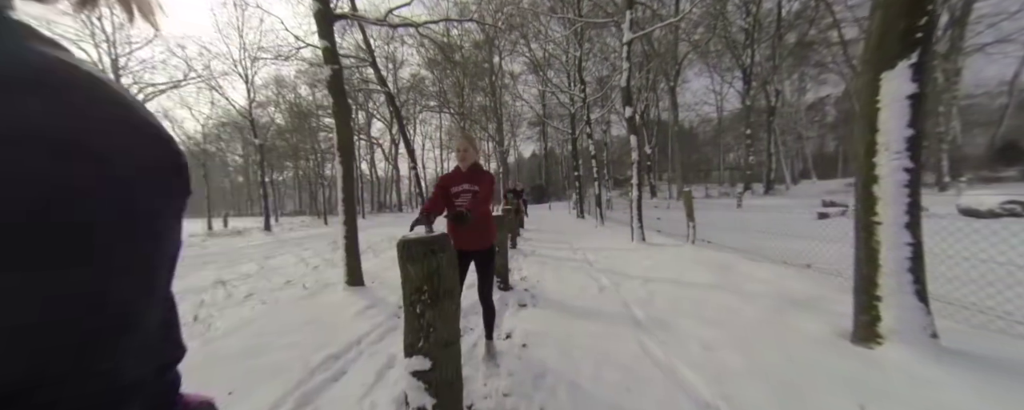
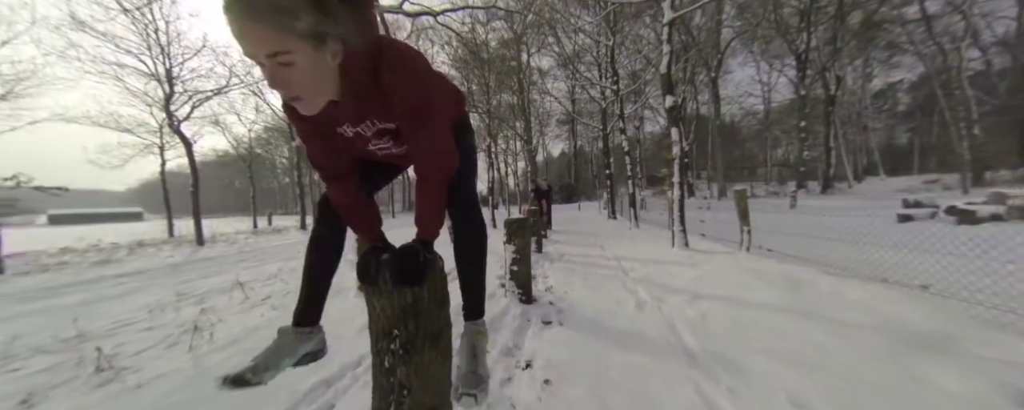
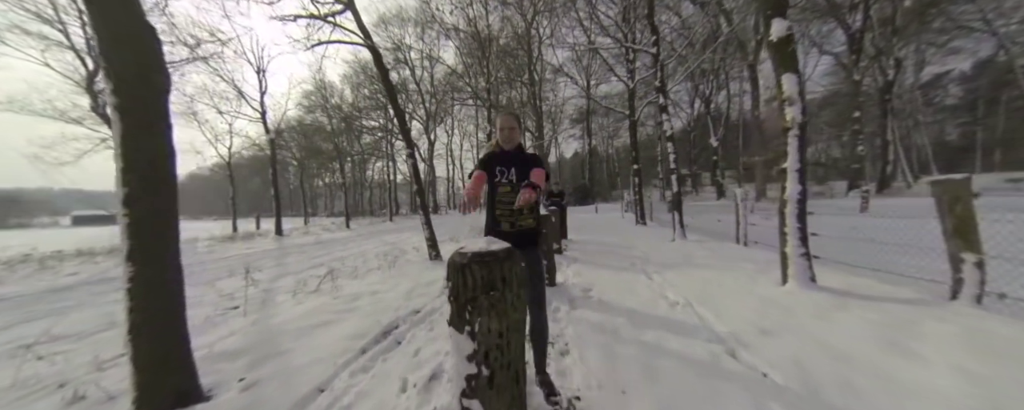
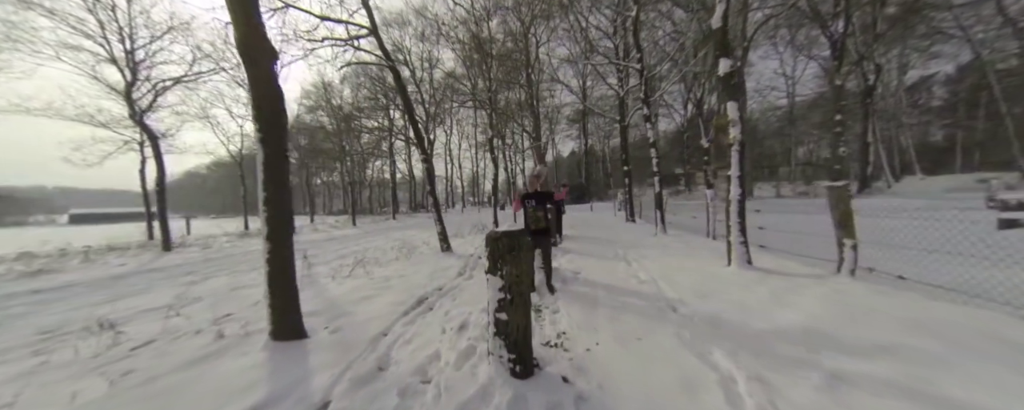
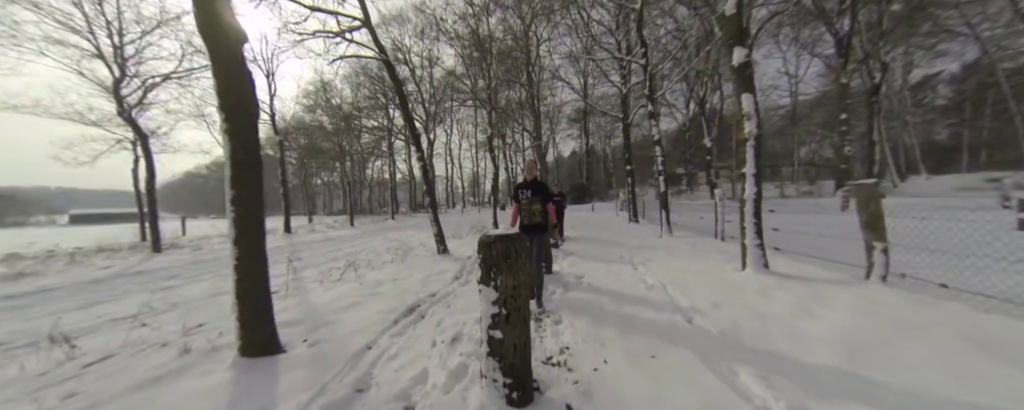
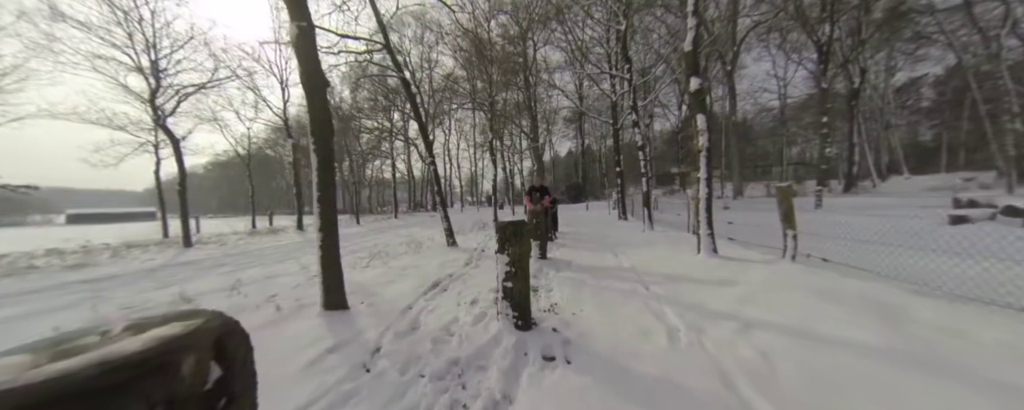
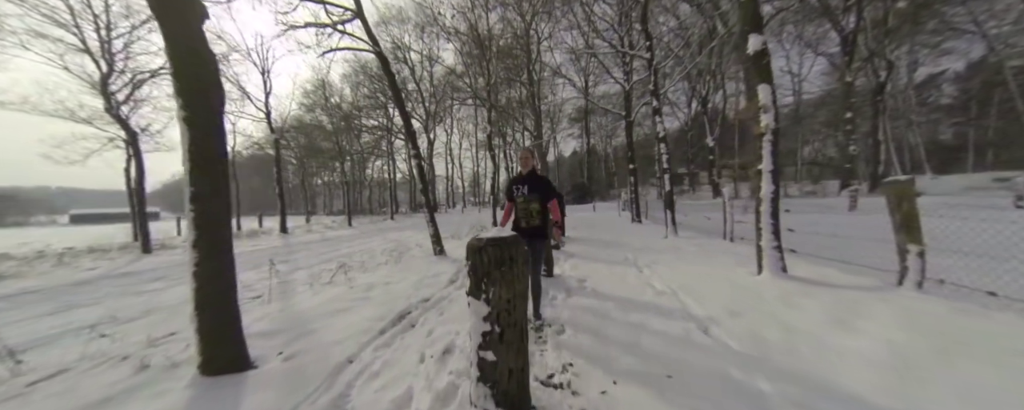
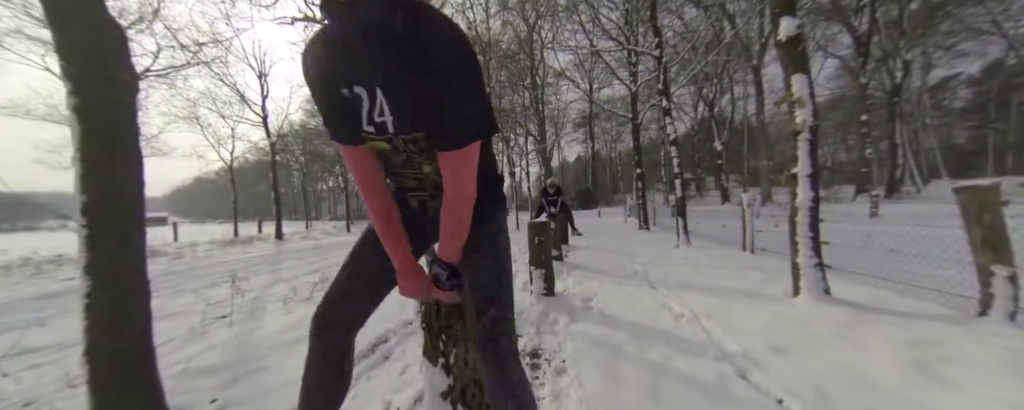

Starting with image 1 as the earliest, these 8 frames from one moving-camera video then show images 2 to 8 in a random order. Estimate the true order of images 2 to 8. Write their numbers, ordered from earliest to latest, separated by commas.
2, 6, 4, 5, 7, 3, 8
